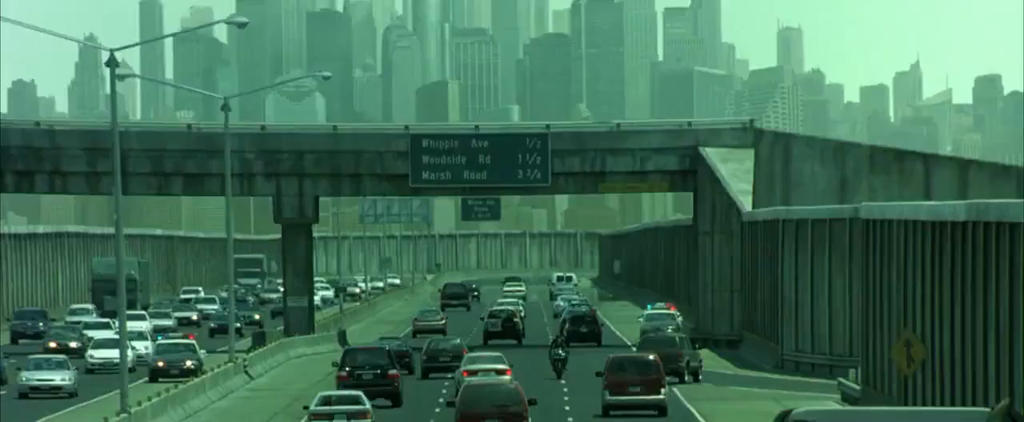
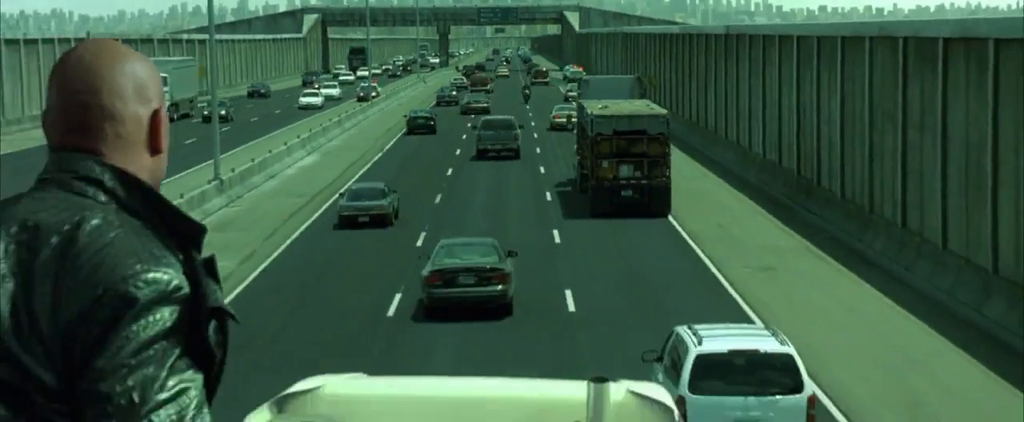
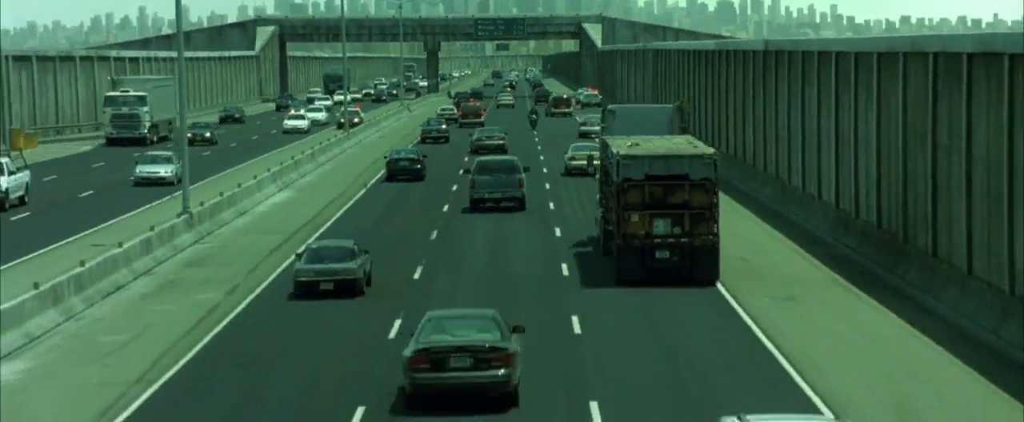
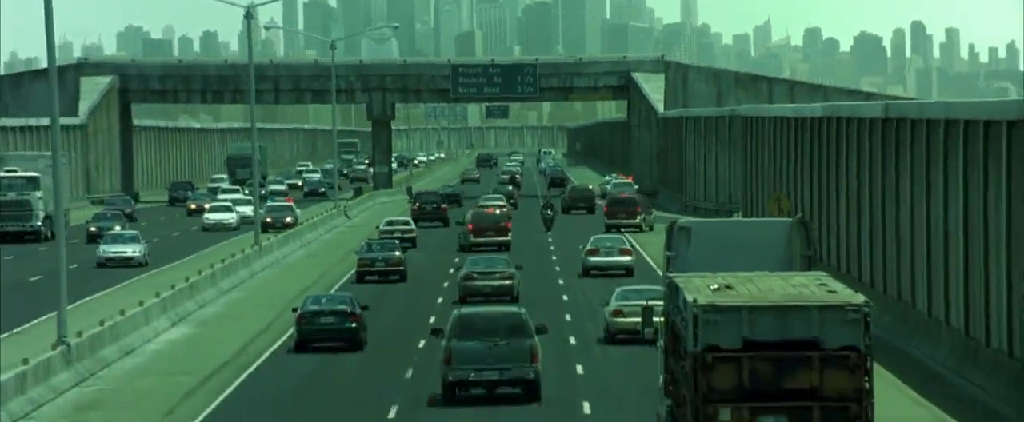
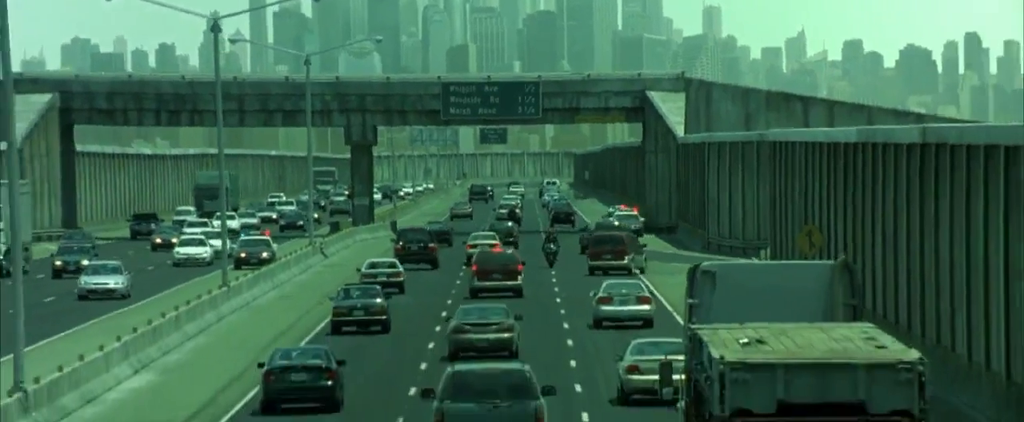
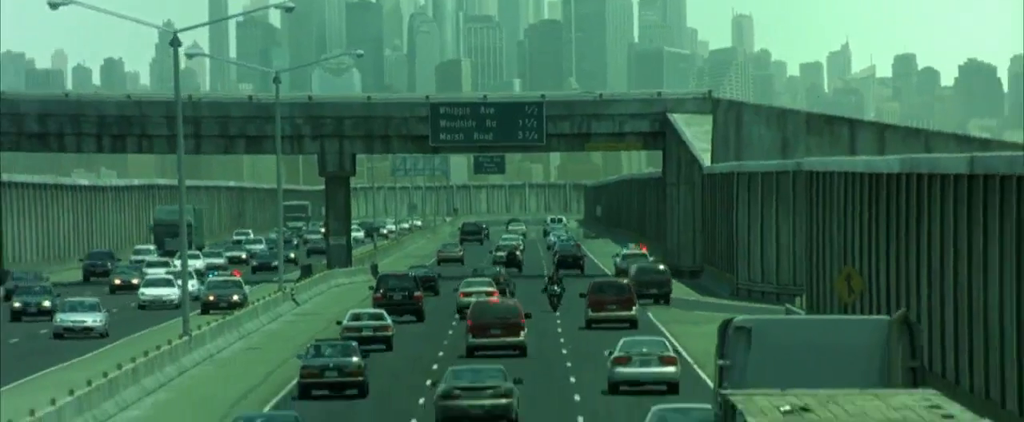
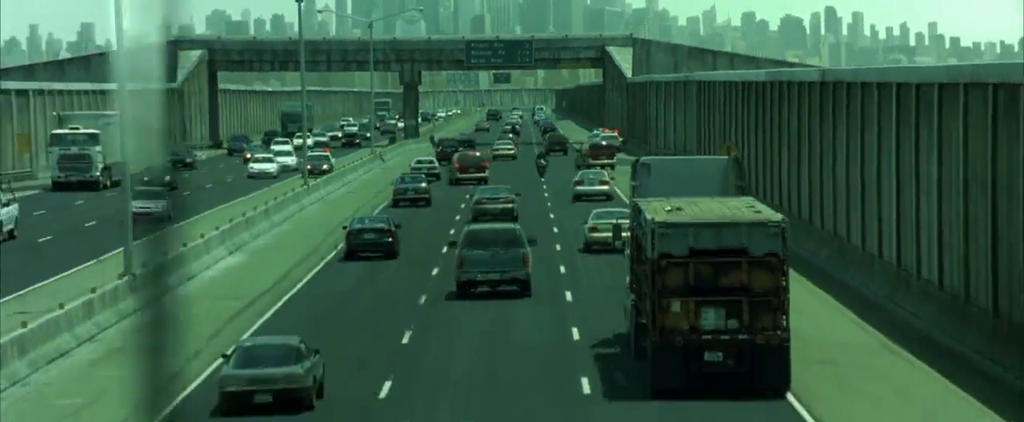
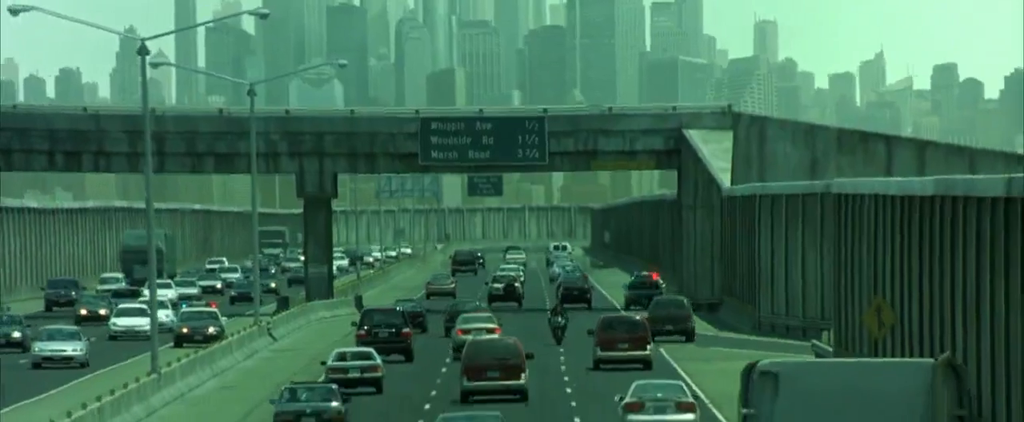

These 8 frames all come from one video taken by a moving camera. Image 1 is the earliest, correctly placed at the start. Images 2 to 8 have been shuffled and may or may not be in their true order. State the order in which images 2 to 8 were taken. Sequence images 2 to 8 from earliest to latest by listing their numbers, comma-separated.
8, 6, 5, 4, 7, 3, 2
